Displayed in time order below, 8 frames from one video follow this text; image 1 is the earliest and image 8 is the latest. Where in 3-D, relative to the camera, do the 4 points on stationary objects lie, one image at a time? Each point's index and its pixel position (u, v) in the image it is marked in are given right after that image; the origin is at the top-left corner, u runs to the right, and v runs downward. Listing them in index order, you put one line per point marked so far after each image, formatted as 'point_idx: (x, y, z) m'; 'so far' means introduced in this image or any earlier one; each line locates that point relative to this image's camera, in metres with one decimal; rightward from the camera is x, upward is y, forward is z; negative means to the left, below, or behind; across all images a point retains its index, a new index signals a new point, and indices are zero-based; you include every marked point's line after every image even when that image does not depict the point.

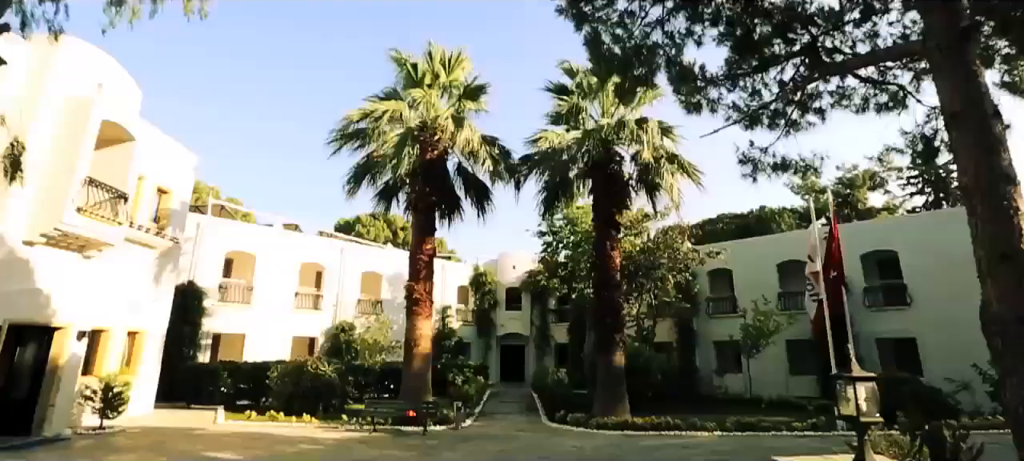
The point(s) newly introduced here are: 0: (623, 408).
0: (+3.7, -5.9, +16.1) m
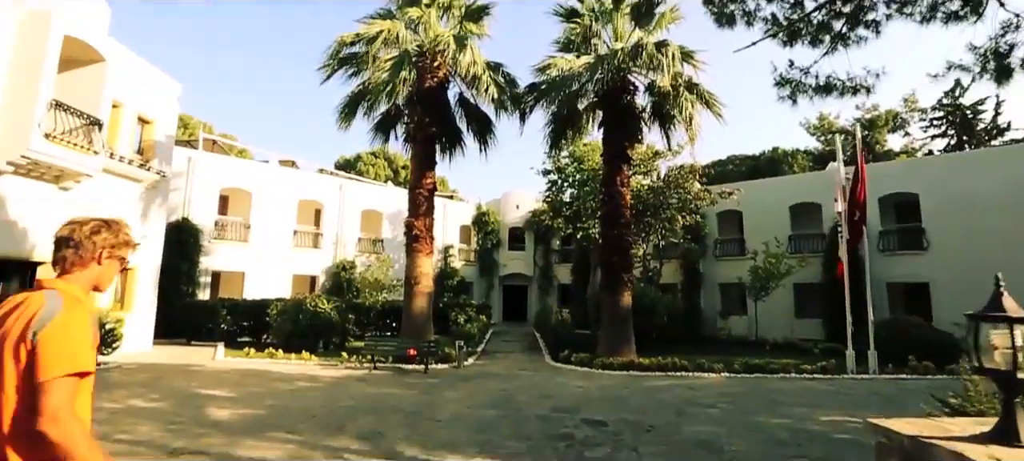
0: (+3.8, -3.8, +15.8) m
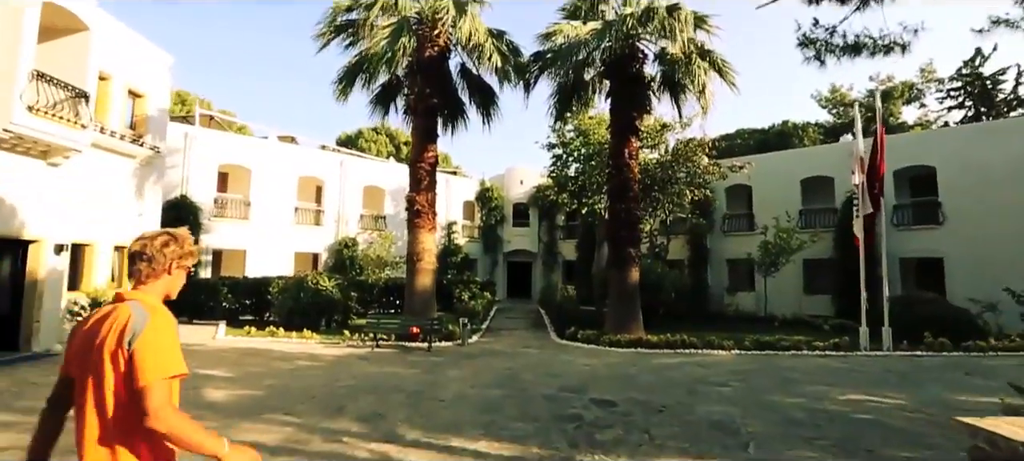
0: (+3.9, -3.0, +15.4) m
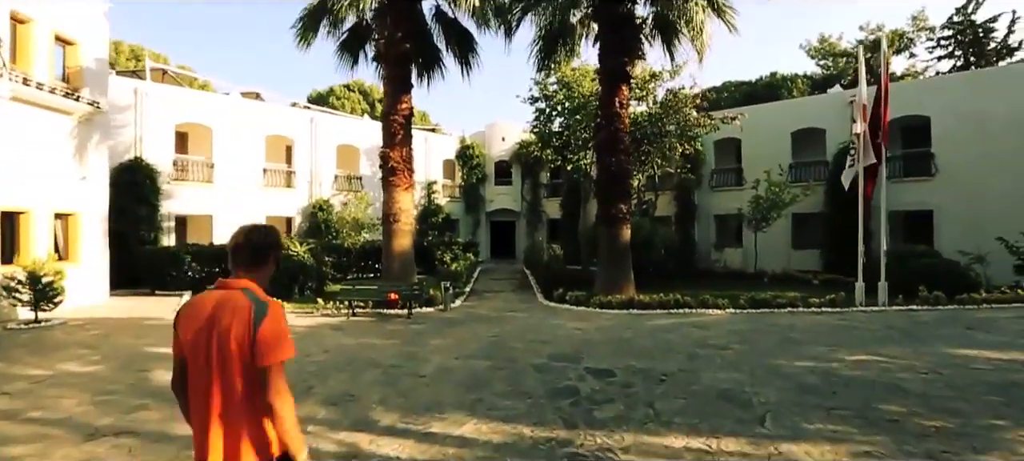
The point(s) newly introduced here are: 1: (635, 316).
0: (+3.5, -1.7, +14.8) m
1: (+3.3, -2.3, +13.1) m
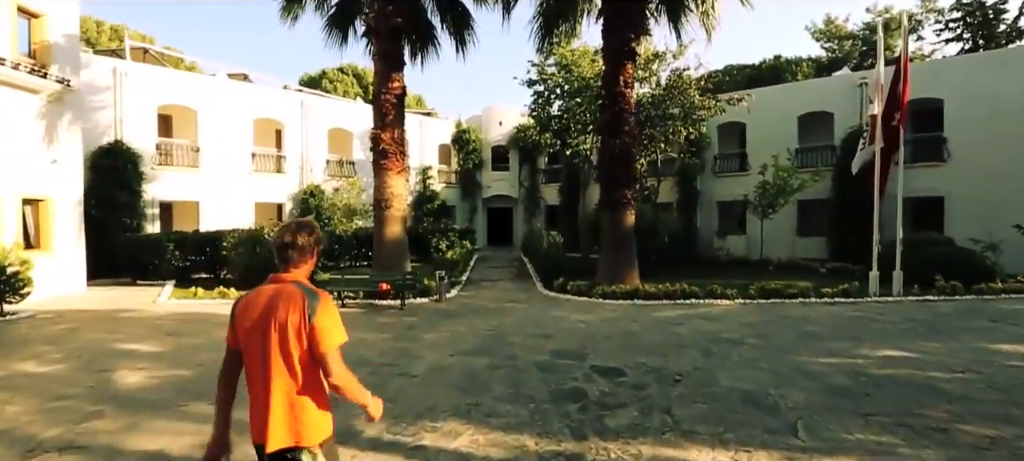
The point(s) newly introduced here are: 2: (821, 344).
0: (+3.4, -1.3, +14.1) m
1: (+3.3, -1.9, +12.4) m
2: (+5.6, -2.1, +8.8) m
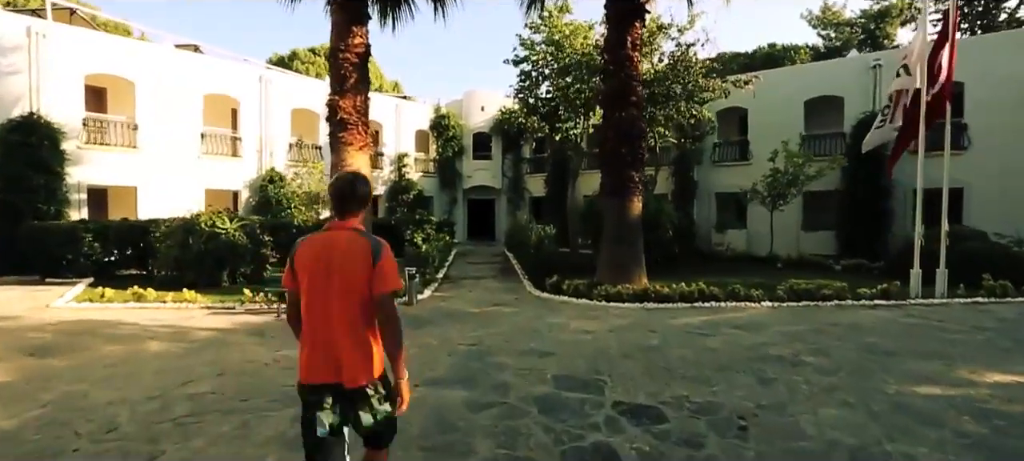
0: (+3.1, -1.1, +12.0) m
1: (+3.0, -1.7, +10.3) m
2: (+5.4, -1.9, +6.8) m
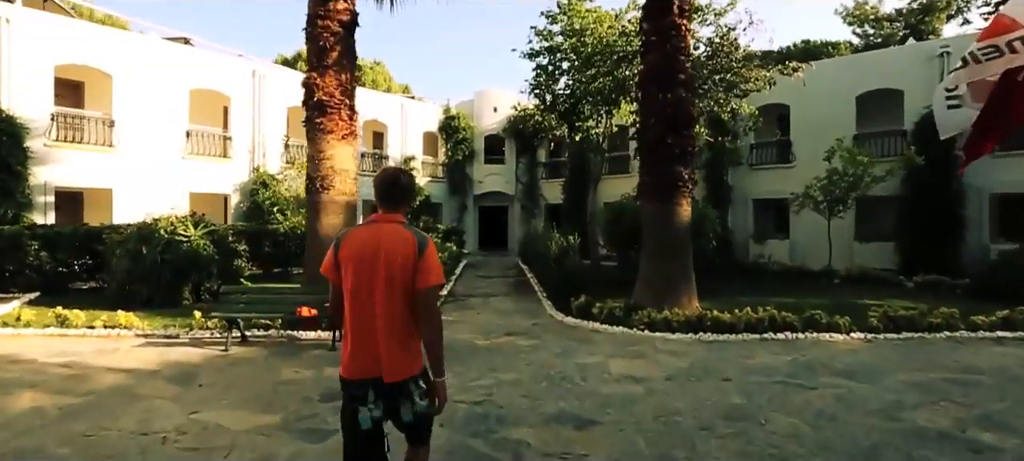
0: (+3.4, -1.3, +9.6) m
1: (+3.3, -1.9, +7.9) m
2: (+5.6, -2.0, +4.3) m
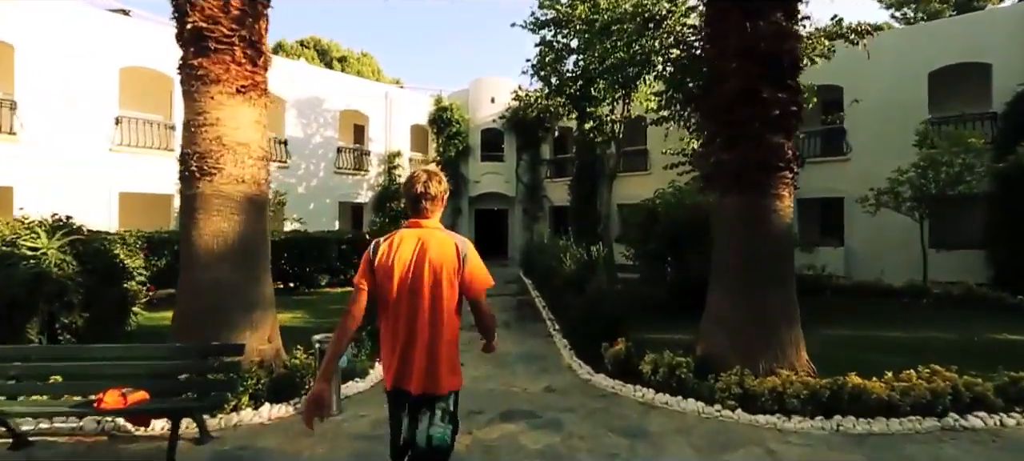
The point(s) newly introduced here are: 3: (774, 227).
0: (+3.4, -1.4, +6.0) m
1: (+3.3, -1.9, +4.3) m
2: (+5.6, -2.0, +0.7) m
3: (+3.2, 0.0, +6.0) m
